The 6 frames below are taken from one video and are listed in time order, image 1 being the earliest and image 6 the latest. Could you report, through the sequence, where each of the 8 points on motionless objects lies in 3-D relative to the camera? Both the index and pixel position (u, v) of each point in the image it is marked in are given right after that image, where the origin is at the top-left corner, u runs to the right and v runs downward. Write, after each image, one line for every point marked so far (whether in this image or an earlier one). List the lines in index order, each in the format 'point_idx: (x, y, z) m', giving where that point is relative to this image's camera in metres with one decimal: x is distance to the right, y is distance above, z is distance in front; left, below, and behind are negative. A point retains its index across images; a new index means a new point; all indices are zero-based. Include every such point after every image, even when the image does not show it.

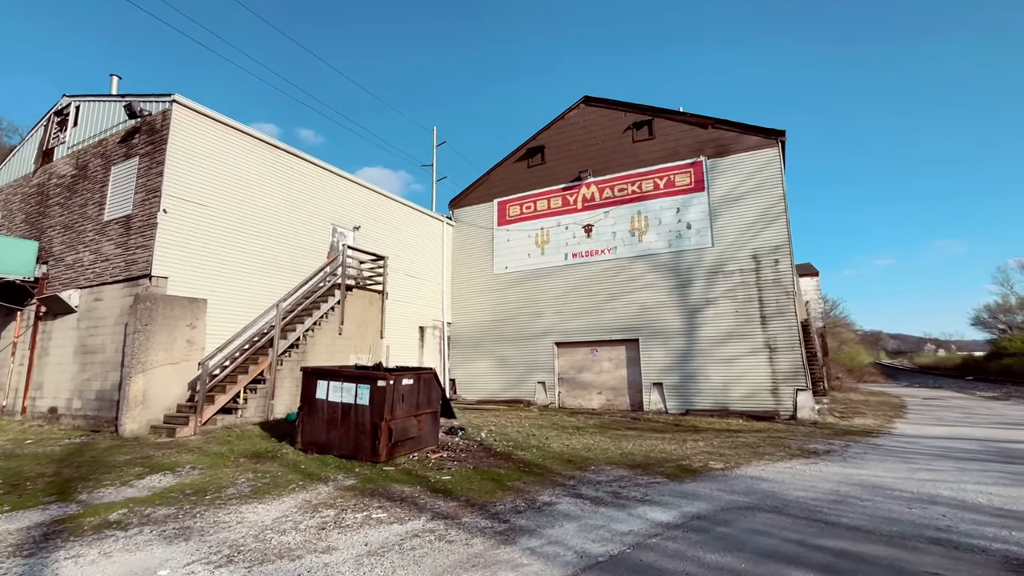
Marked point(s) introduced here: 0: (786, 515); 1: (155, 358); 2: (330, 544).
0: (+2.8, -2.3, +4.8) m
1: (-6.7, -1.3, +8.9) m
2: (-1.6, -2.3, +4.2) m
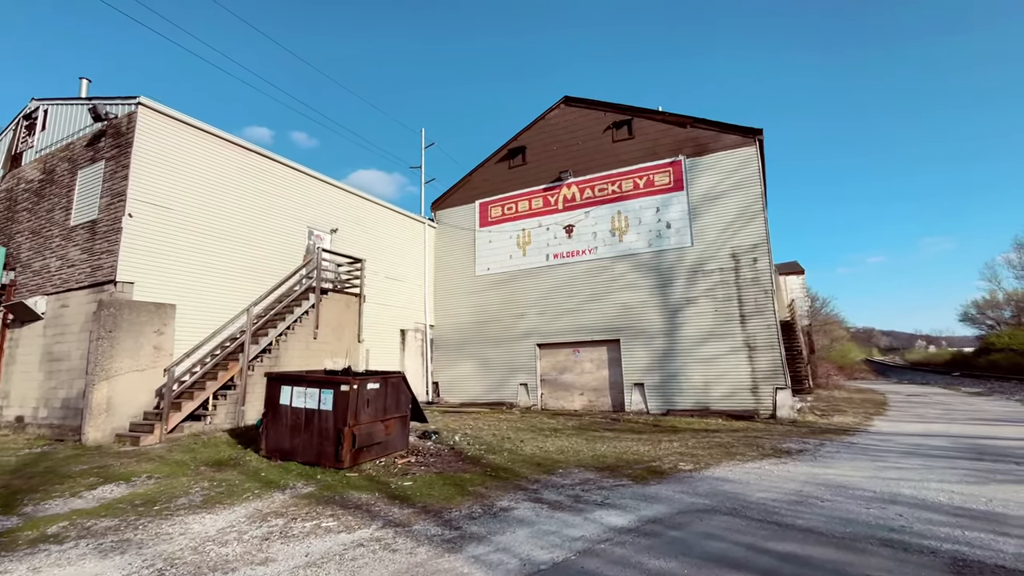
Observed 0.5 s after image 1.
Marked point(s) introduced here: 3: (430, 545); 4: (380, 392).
0: (+2.3, -2.3, +4.8) m
1: (-7.2, -1.4, +8.8) m
2: (-2.1, -2.3, +4.1) m
3: (-0.7, -2.3, +4.3) m
4: (-2.1, -1.7, +7.6) m
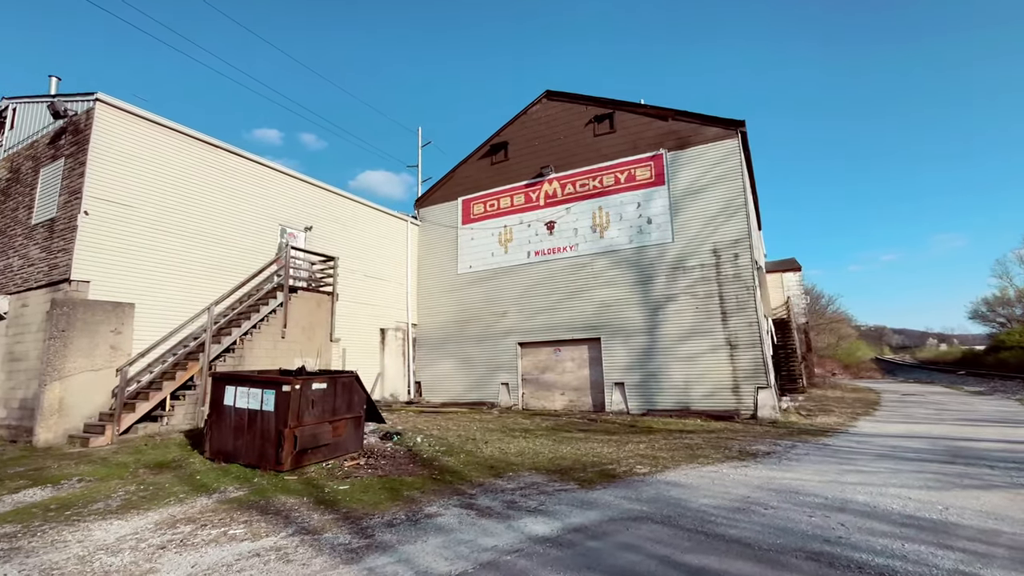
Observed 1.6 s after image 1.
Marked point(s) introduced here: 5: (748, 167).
0: (+1.5, -2.2, +4.5) m
1: (-7.9, -1.4, +8.6) m
2: (-2.9, -2.2, +3.9) m
3: (-1.5, -2.2, +4.0) m
4: (-2.8, -1.6, +7.4) m
5: (+6.8, +3.5, +13.8) m
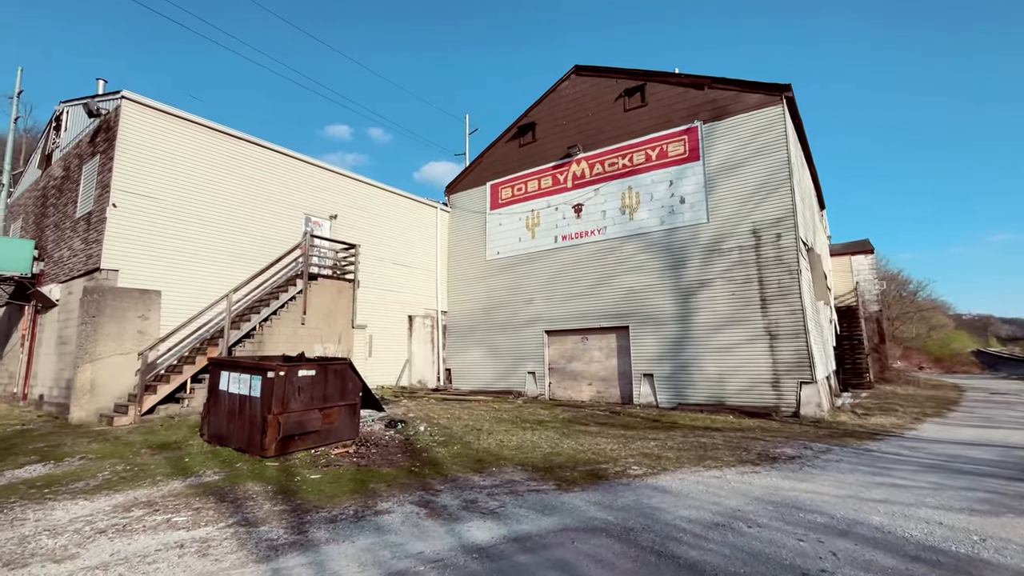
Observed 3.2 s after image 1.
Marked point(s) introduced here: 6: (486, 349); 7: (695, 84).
0: (+0.9, -2.1, +3.9) m
1: (-7.9, -1.2, +9.2) m
2: (-3.5, -2.1, +3.9) m
3: (-2.1, -2.1, +3.8) m
4: (-3.0, -1.4, +7.3) m
5: (+7.4, +3.9, +12.4) m
6: (-0.9, -2.0, +15.9) m
7: (+5.0, +5.5, +13.0) m
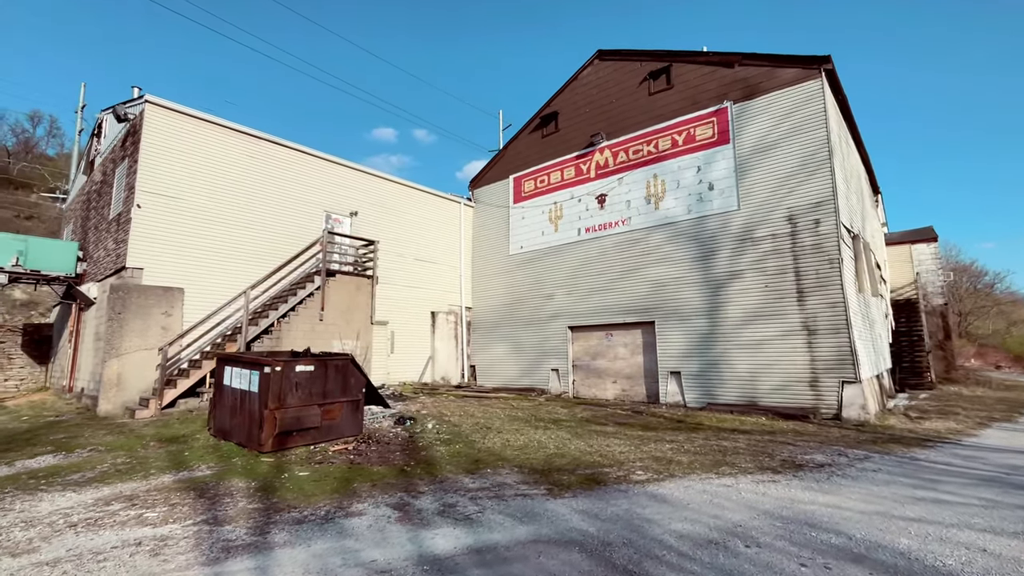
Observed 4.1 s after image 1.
0: (+0.6, -2.0, +3.5) m
1: (-7.7, -1.1, +9.6) m
2: (-3.7, -2.1, +3.8) m
3: (-2.4, -2.0, +3.7) m
4: (-3.0, -1.3, +7.3) m
5: (+7.7, +4.1, +11.3) m
6: (-0.1, -1.9, +15.6) m
7: (+5.4, +5.7, +12.1) m
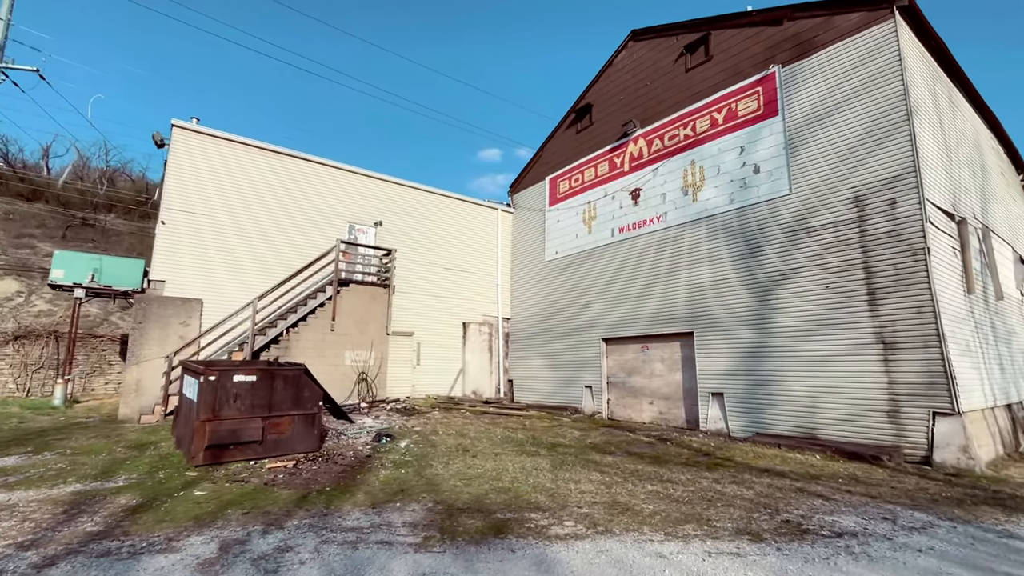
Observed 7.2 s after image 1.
0: (-0.9, -1.9, +2.4) m
1: (-7.7, -1.4, +10.1) m
2: (-5.1, -2.1, +3.7) m
3: (-3.8, -2.0, +3.3) m
4: (-3.6, -1.4, +6.9) m
5: (+7.6, +4.1, +8.8) m
6: (+0.9, -2.1, +14.4) m
7: (+5.5, +5.7, +10.1) m
